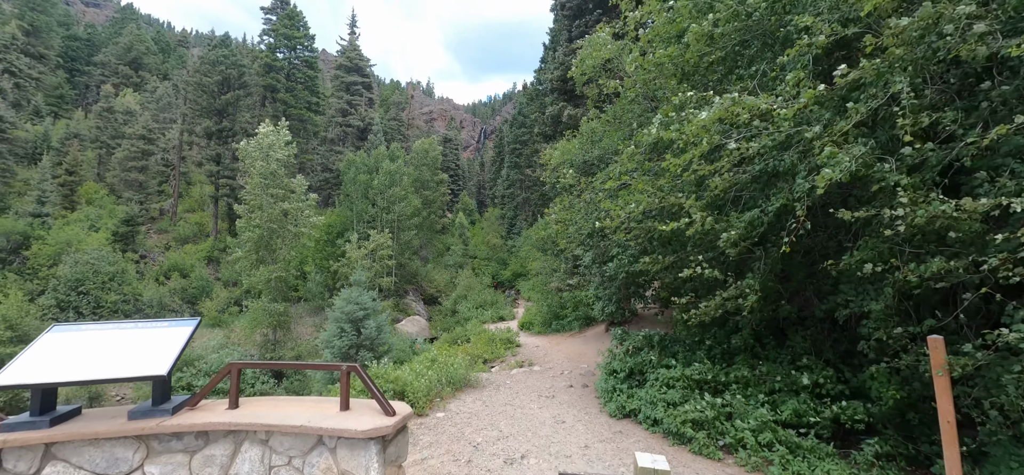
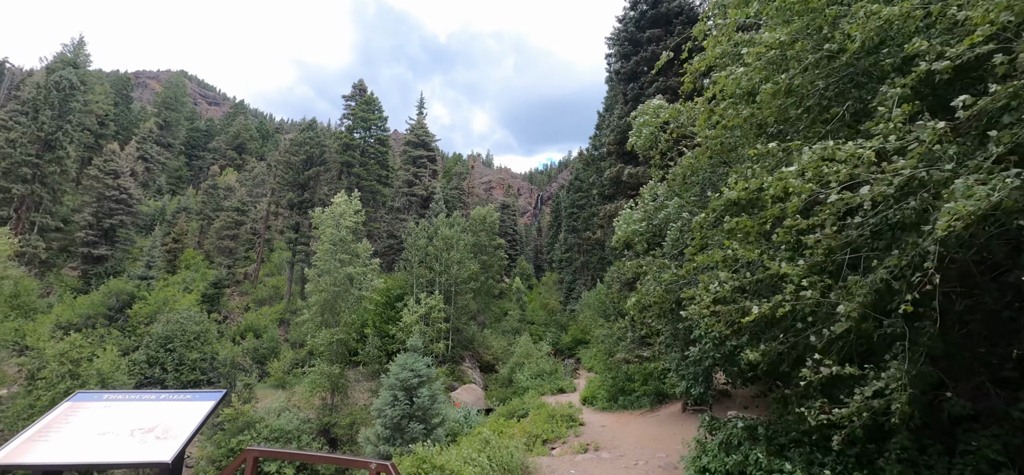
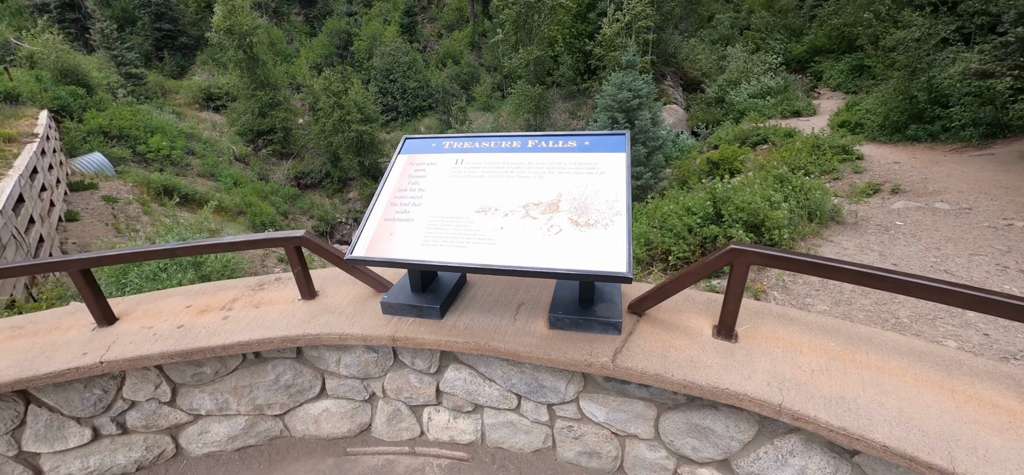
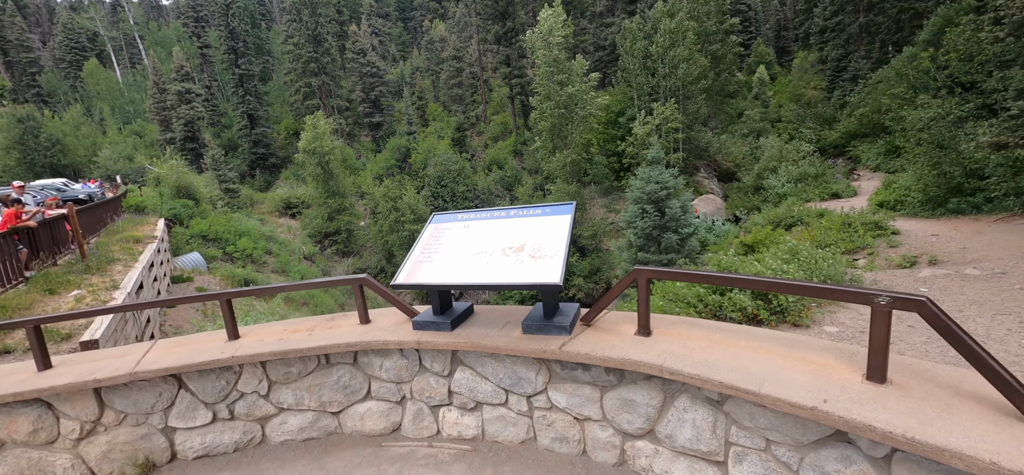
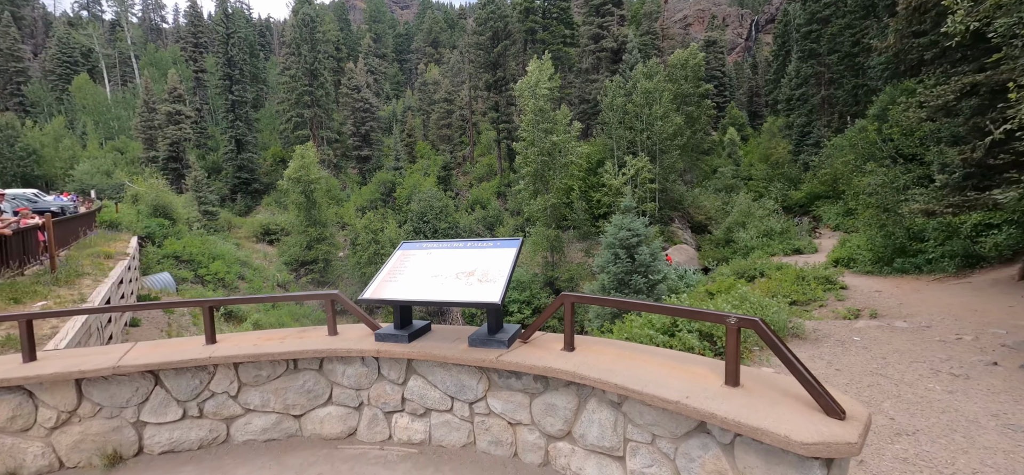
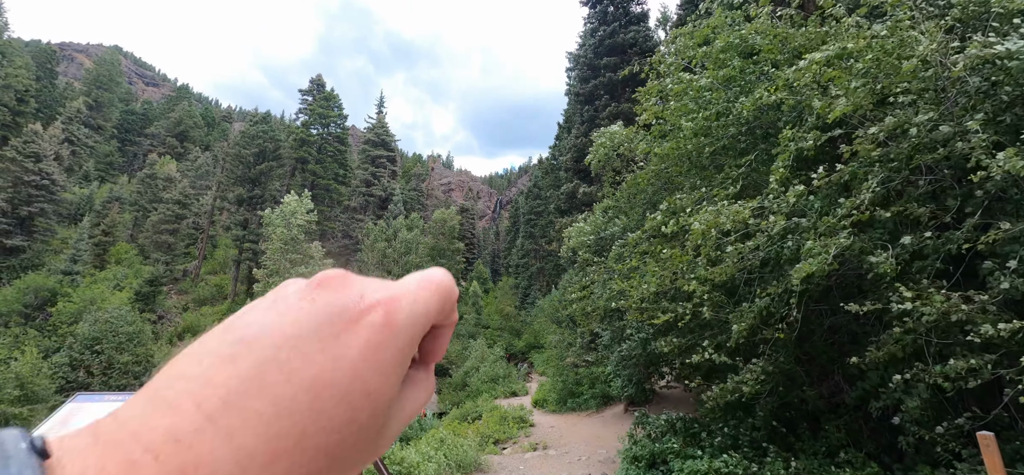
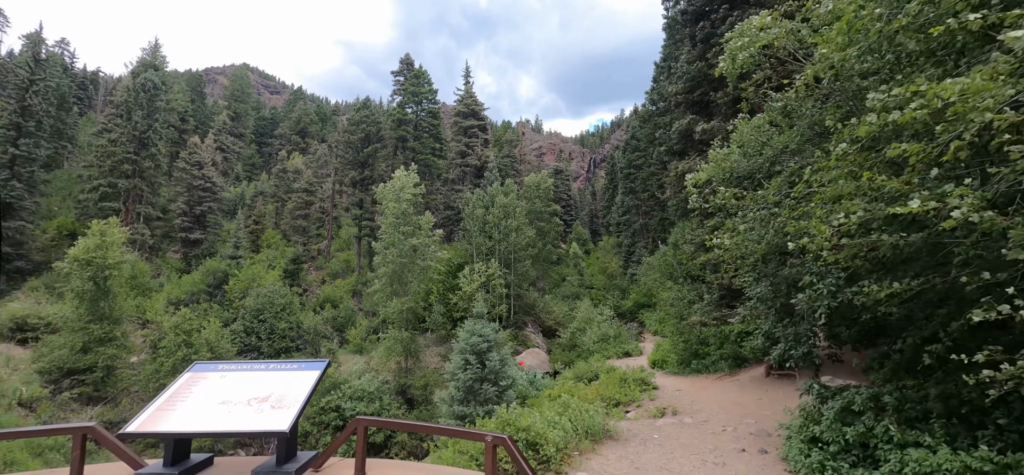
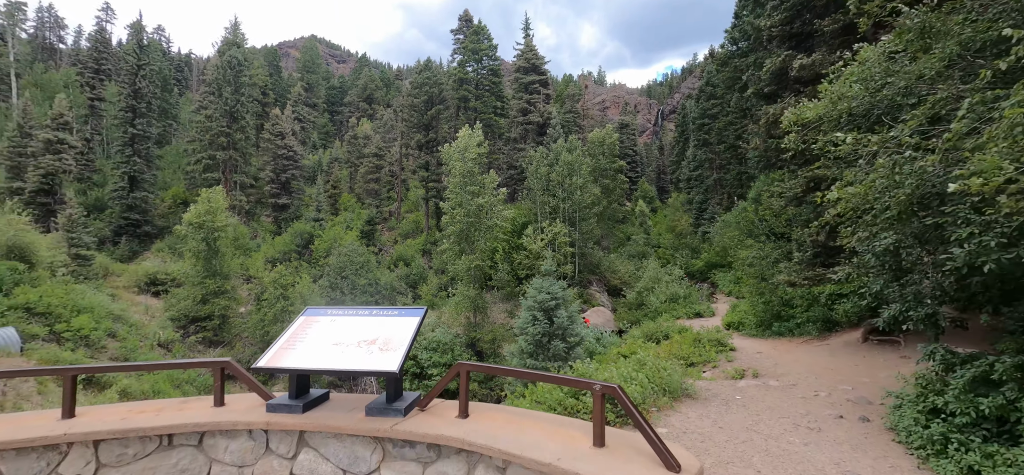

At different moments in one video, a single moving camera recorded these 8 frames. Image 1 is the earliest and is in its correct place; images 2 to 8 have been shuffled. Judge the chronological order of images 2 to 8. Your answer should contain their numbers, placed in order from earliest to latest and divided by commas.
6, 2, 7, 8, 5, 4, 3
